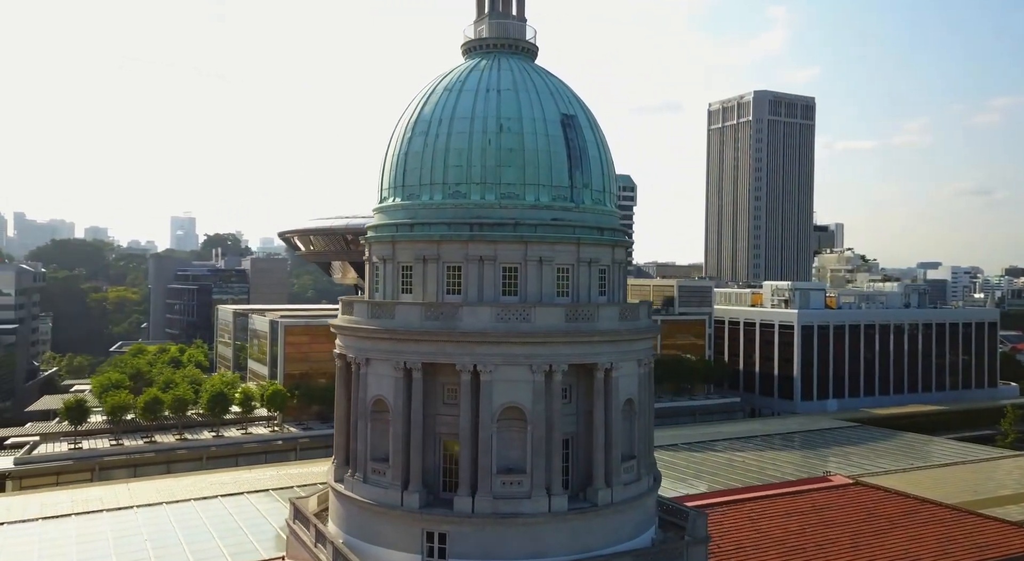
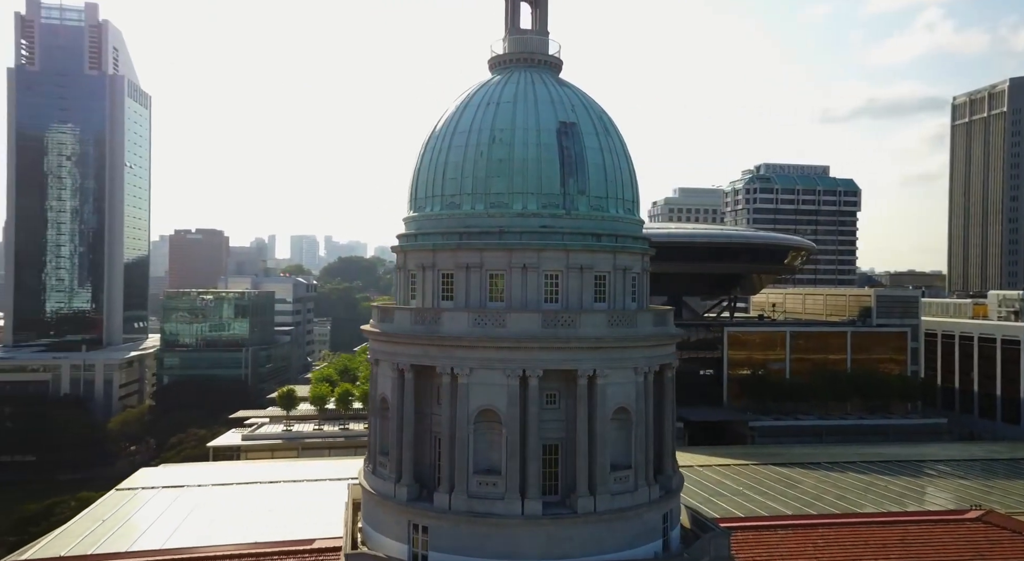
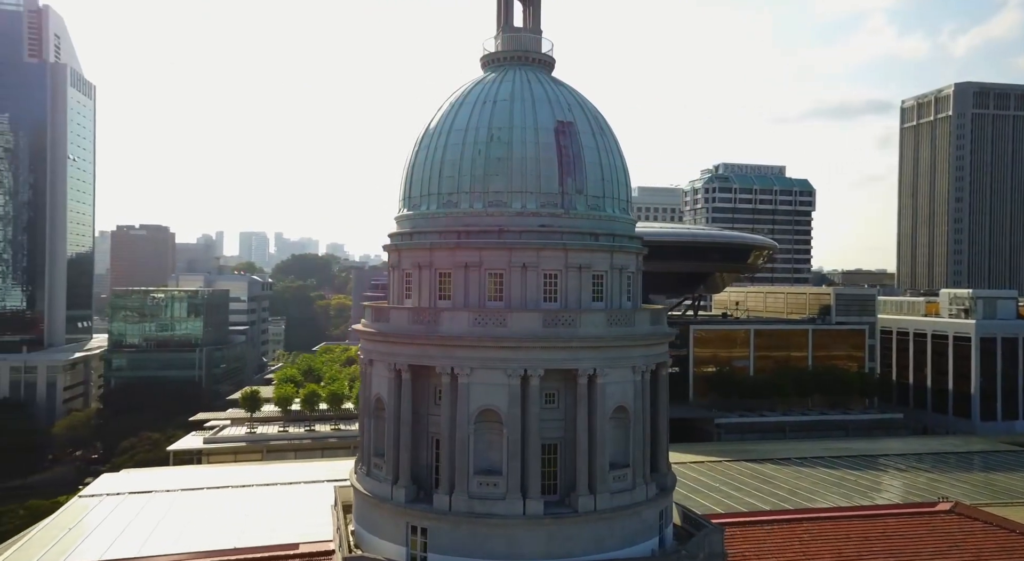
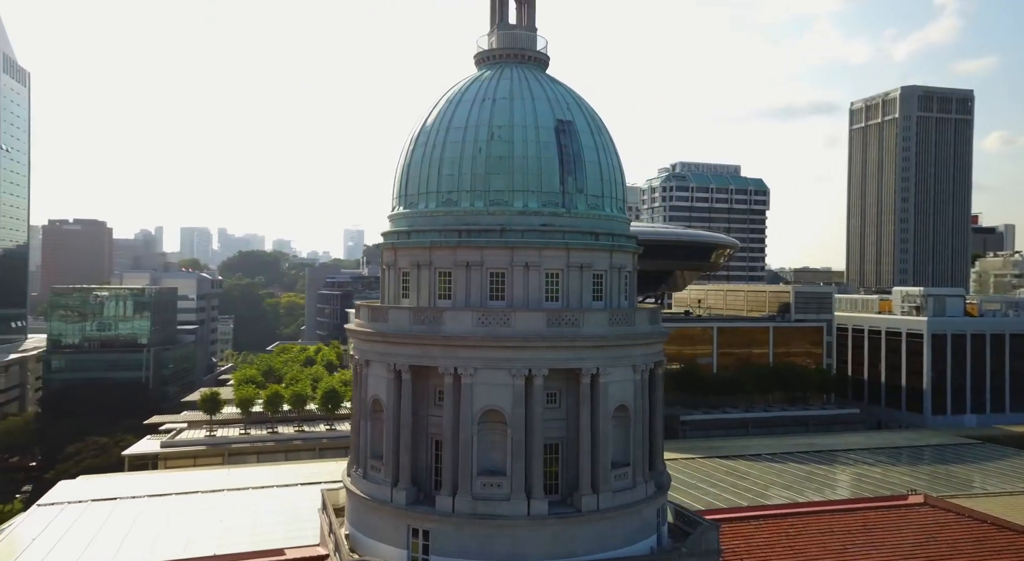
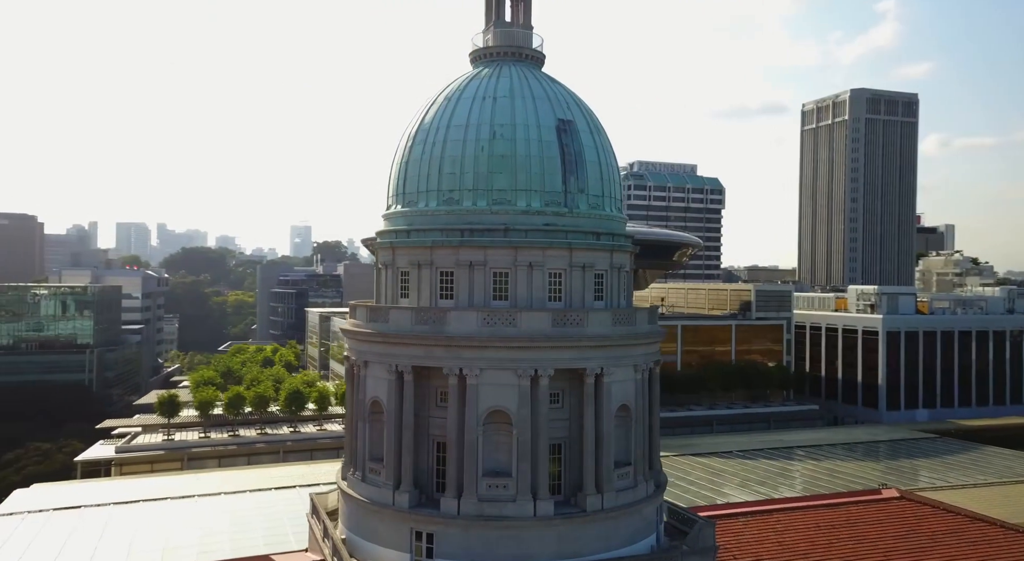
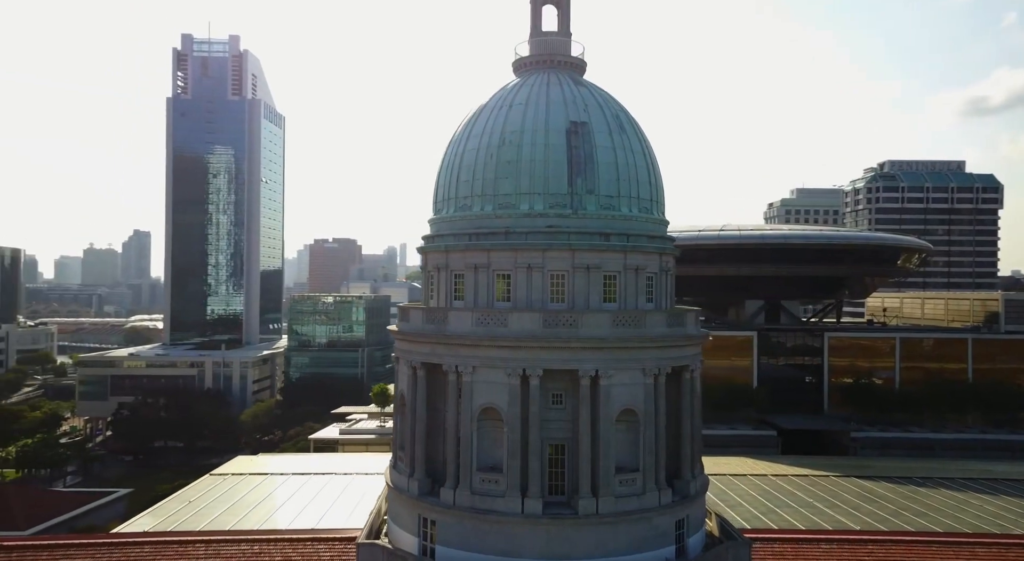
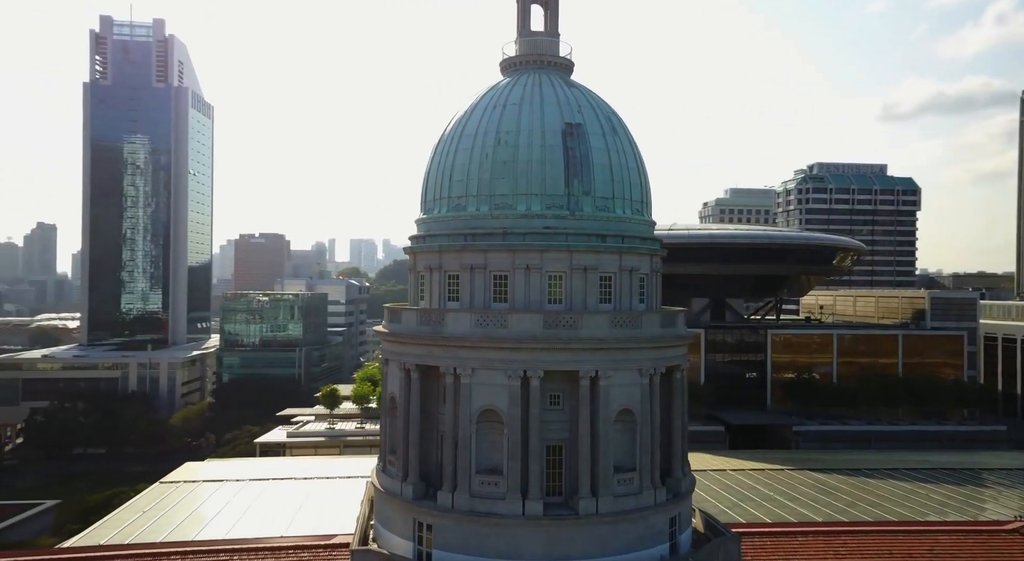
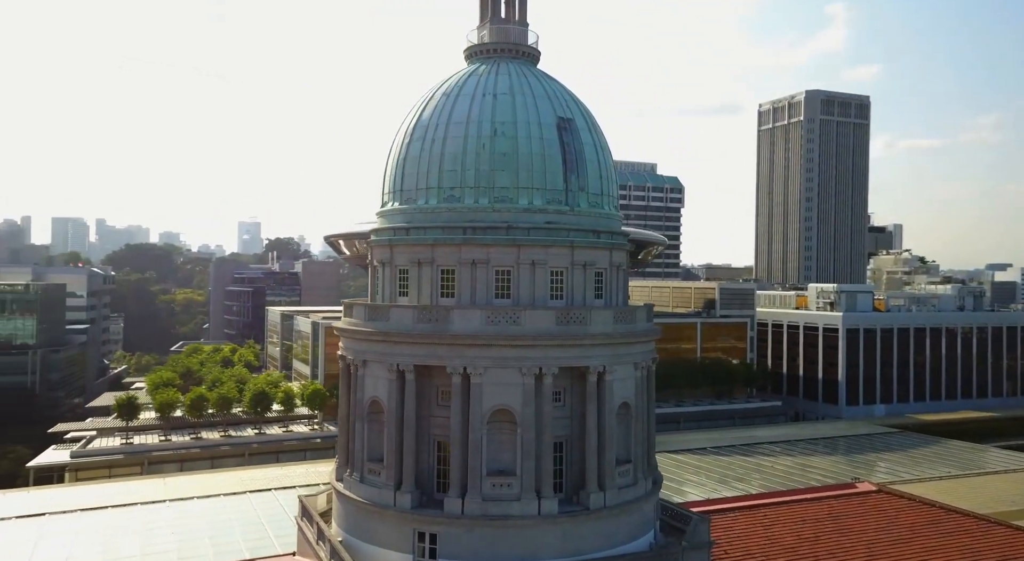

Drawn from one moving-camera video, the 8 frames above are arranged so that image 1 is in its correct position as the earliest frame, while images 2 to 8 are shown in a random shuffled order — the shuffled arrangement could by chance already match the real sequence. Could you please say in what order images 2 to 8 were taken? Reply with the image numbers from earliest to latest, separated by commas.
8, 5, 4, 3, 2, 7, 6
